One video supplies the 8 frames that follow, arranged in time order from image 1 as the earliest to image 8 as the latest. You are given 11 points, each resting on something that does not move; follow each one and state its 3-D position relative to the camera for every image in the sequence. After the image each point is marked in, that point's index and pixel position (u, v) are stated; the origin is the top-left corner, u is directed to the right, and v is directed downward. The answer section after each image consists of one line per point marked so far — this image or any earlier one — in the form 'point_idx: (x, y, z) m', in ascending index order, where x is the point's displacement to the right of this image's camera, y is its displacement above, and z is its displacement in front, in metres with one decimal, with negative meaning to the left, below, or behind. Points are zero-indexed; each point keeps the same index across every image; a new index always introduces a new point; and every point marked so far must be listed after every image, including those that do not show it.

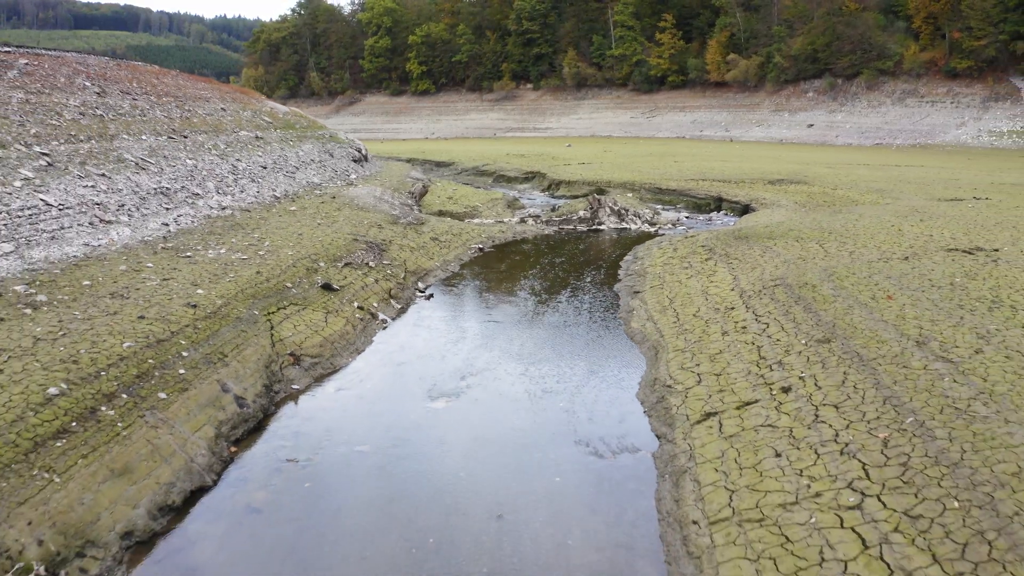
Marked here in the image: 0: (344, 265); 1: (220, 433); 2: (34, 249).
0: (-3.9, +0.5, +14.5) m
1: (-3.8, -1.9, +8.4) m
2: (-9.5, +0.8, +12.3) m
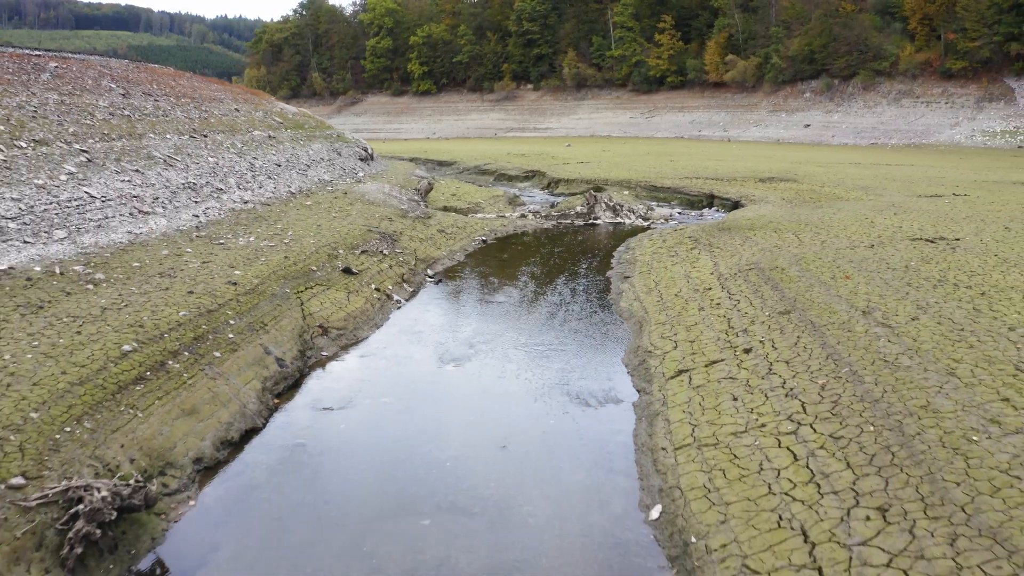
0: (-3.8, +0.9, +15.9) m
1: (-3.8, -1.5, +9.8) m
2: (-9.4, +1.2, +13.7) m
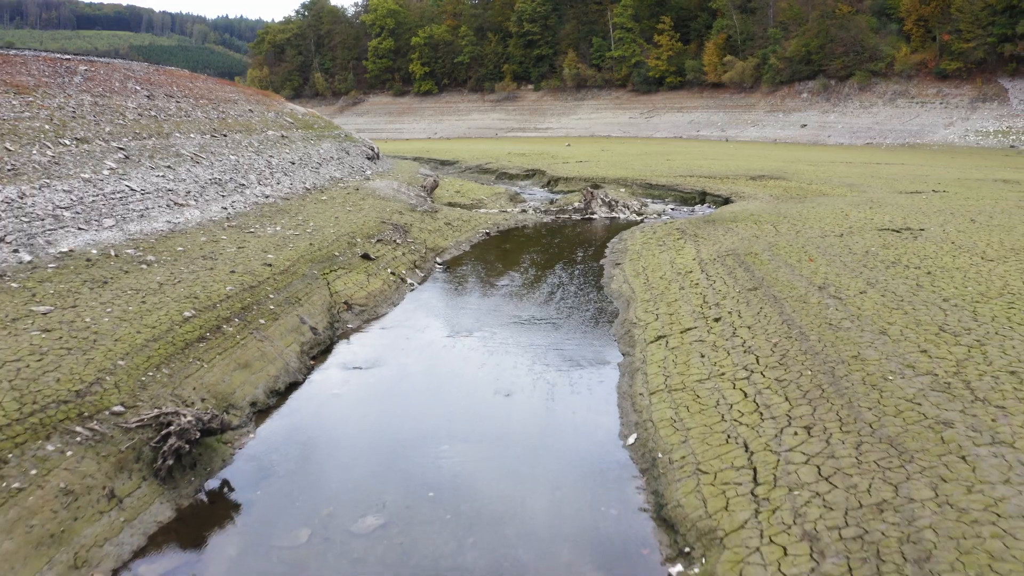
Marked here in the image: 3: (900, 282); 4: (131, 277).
0: (-3.8, +1.3, +17.4) m
1: (-3.8, -1.1, +11.3) m
2: (-9.4, +1.6, +15.2) m
3: (+7.5, +0.1, +11.9) m
4: (-7.4, +0.2, +12.1) m
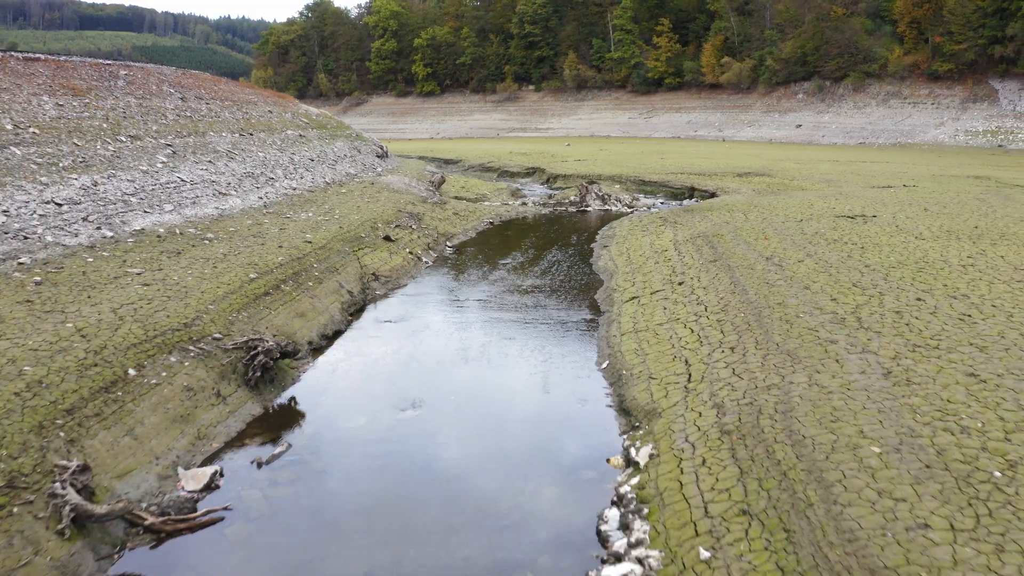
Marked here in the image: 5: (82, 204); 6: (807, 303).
0: (-3.7, +1.9, +19.8) m
1: (-3.7, -0.4, +13.7) m
2: (-9.3, +2.3, +17.6) m
3: (+7.5, +0.8, +14.3) m
4: (-7.4, +0.9, +14.5) m
5: (-11.2, +2.2, +16.3) m
6: (+5.3, -0.3, +11.1) m
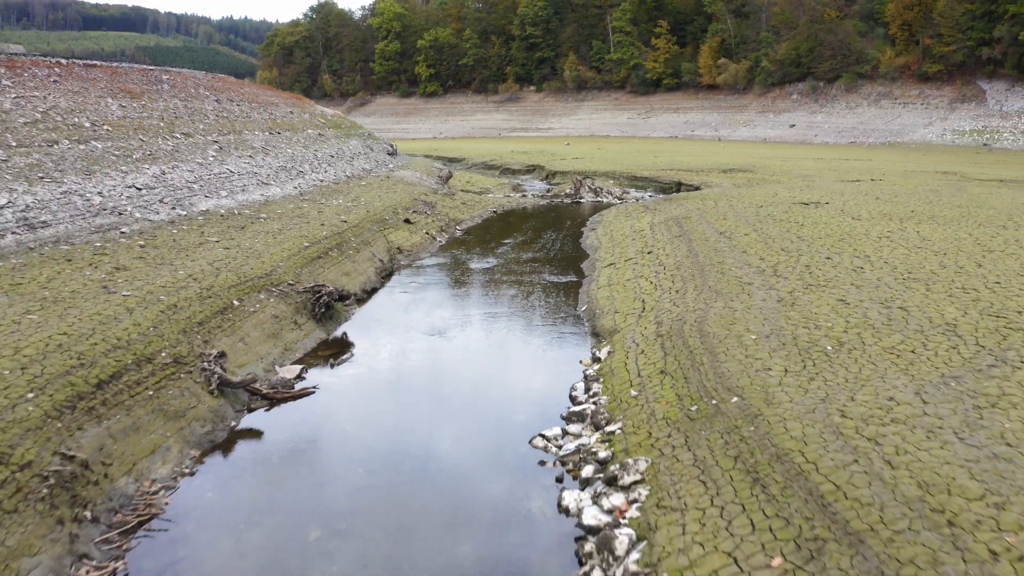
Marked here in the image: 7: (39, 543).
0: (-3.7, +2.9, +23.0) m
1: (-3.7, +0.5, +16.9) m
2: (-9.3, +3.2, +20.9) m
3: (+7.6, +1.7, +17.5) m
4: (-7.4, +1.8, +17.8) m
5: (-11.2, +3.1, +19.5) m
6: (+5.3, +0.6, +14.3) m
7: (-5.1, -2.7, +6.7) m
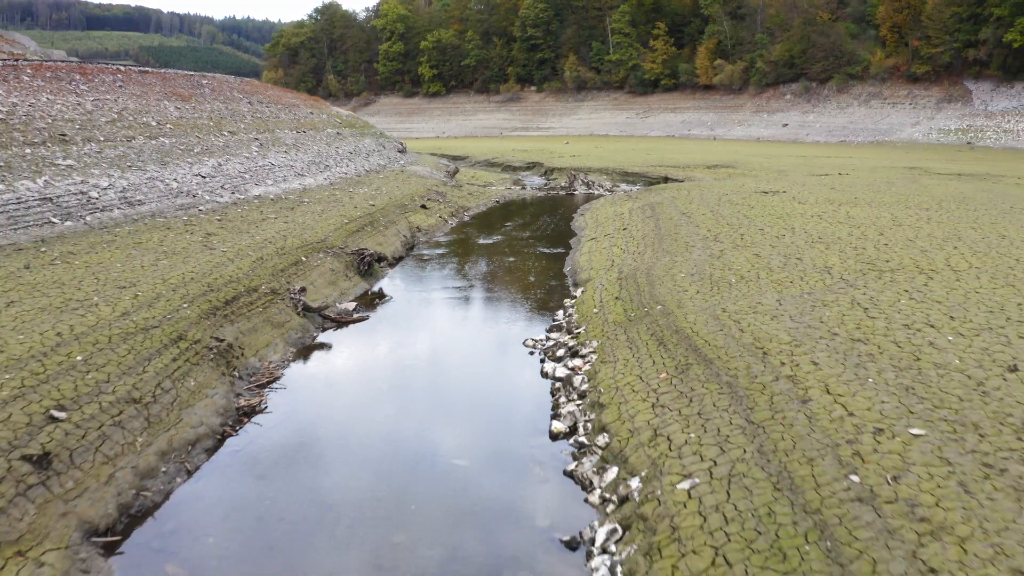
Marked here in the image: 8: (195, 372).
0: (-3.7, +3.9, +26.9) m
1: (-3.7, +1.5, +20.8) m
2: (-9.3, +4.2, +24.8) m
3: (+7.6, +2.7, +21.4) m
4: (-7.4, +2.9, +21.7) m
5: (-11.2, +4.2, +23.4) m
6: (+5.3, +1.6, +18.1) m
7: (-5.1, -1.6, +10.6) m
8: (-5.3, -1.4, +10.6) m
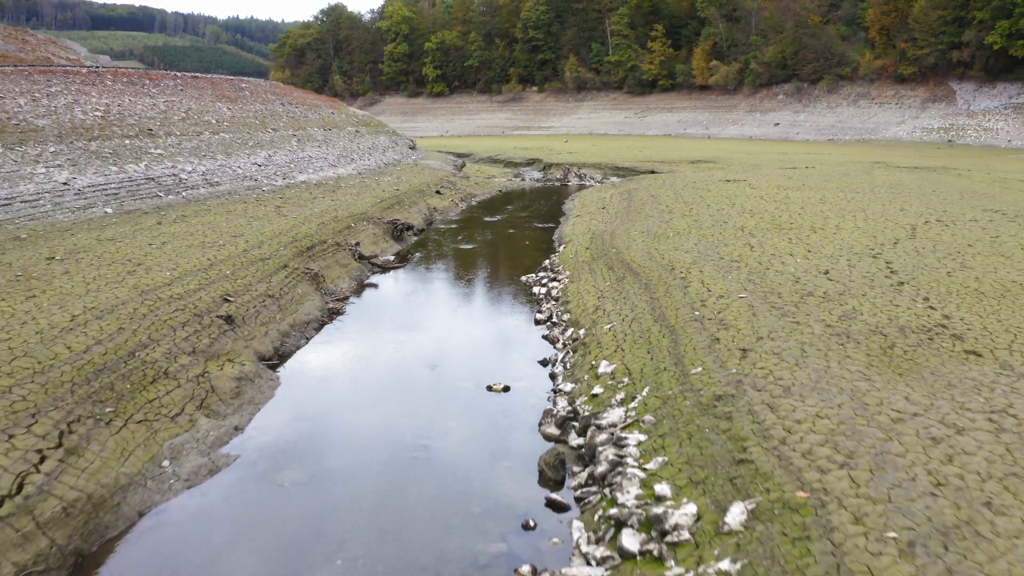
0: (-3.7, +5.4, +32.0) m
1: (-3.7, +3.0, +25.9) m
2: (-9.3, +5.7, +29.9) m
3: (+7.6, +4.2, +26.4) m
4: (-7.4, +4.4, +26.7) m
5: (-11.2, +5.6, +28.5) m
6: (+5.3, +3.1, +23.2) m
7: (-5.1, -0.1, +15.7) m
8: (-5.4, +0.1, +15.6) m
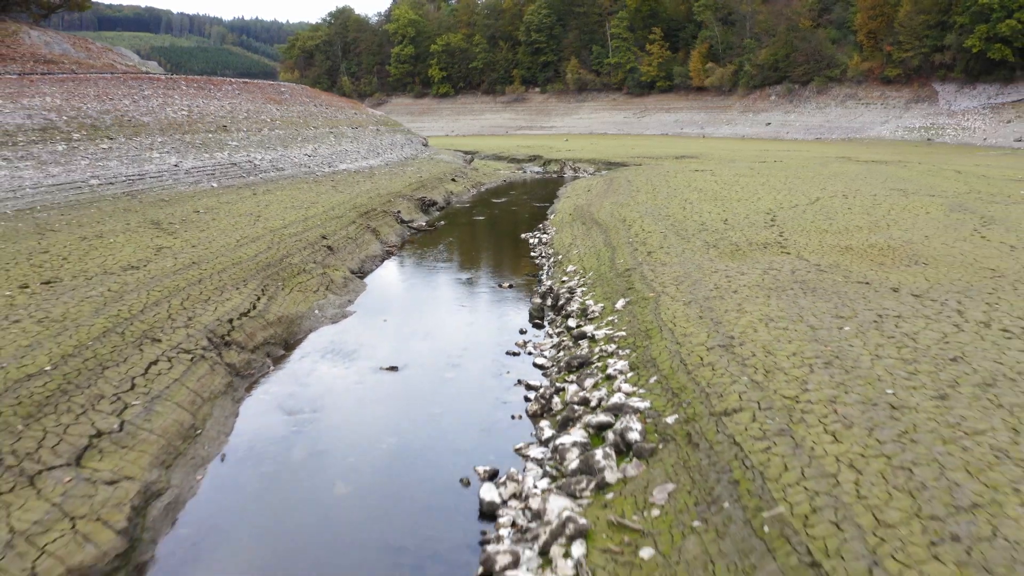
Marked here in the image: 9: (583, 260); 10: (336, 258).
0: (-3.5, +7.4, +38.7) m
1: (-3.6, +5.0, +32.6) m
2: (-9.1, +7.7, +36.6) m
3: (+7.7, +6.1, +33.1) m
4: (-7.2, +6.3, +33.5) m
5: (-11.1, +7.6, +35.3) m
6: (+5.4, +5.1, +29.8) m
7: (-5.0, +1.8, +22.4) m
8: (-5.3, +2.0, +22.4) m
9: (+2.0, +0.8, +17.5) m
10: (-5.5, +1.0, +19.1) m
